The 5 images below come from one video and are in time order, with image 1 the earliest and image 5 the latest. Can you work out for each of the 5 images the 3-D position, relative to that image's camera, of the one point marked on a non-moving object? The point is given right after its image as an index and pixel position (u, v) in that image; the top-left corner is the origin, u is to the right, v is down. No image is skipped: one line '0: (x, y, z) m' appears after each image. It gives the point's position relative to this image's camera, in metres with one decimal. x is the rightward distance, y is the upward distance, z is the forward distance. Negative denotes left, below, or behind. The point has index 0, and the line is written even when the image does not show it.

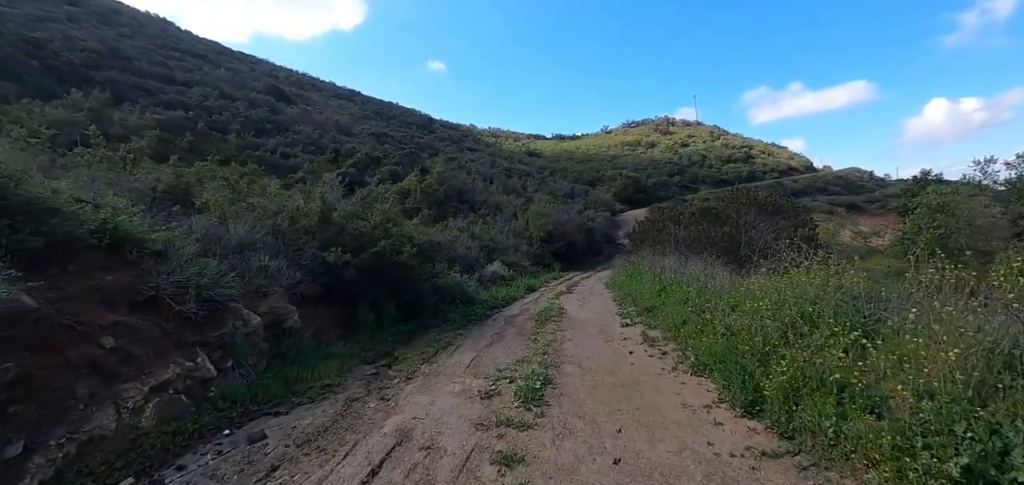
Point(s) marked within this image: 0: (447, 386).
0: (-0.8, -1.7, +5.3) m
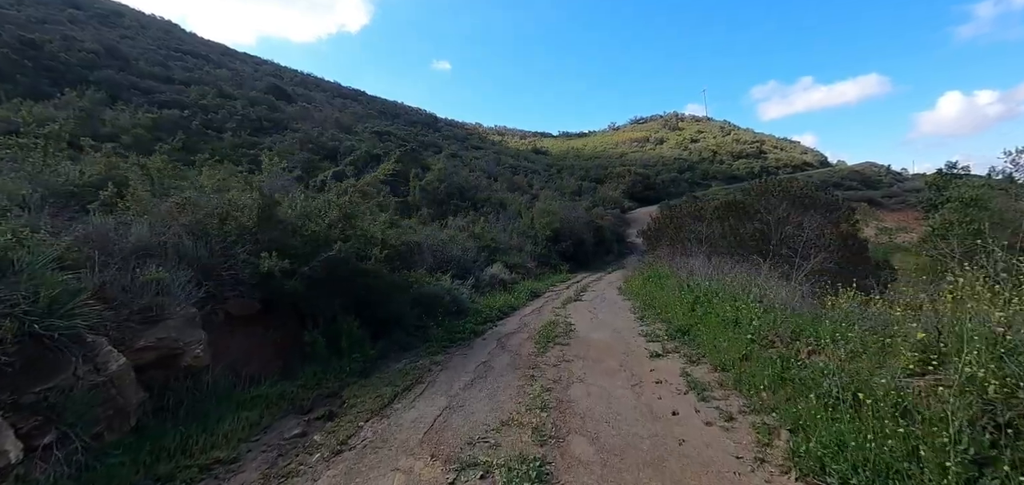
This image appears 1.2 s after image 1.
0: (-1.0, -1.8, +3.3) m
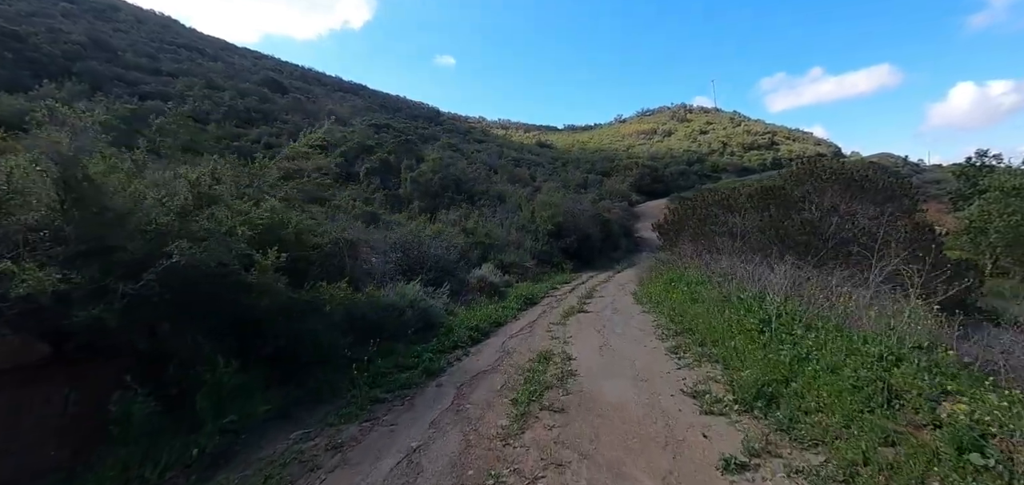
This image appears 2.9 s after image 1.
0: (-1.4, -1.8, +0.5) m
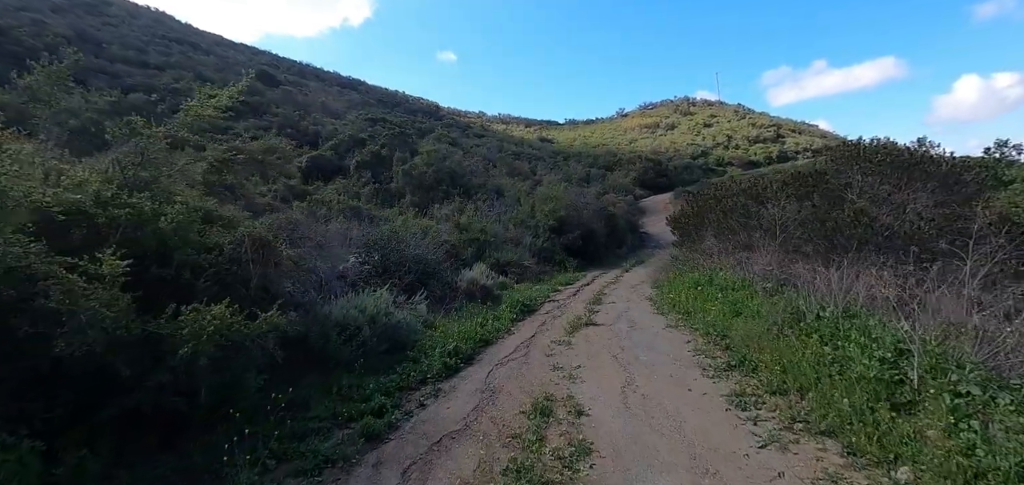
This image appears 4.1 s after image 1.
0: (-1.6, -1.8, -1.5) m
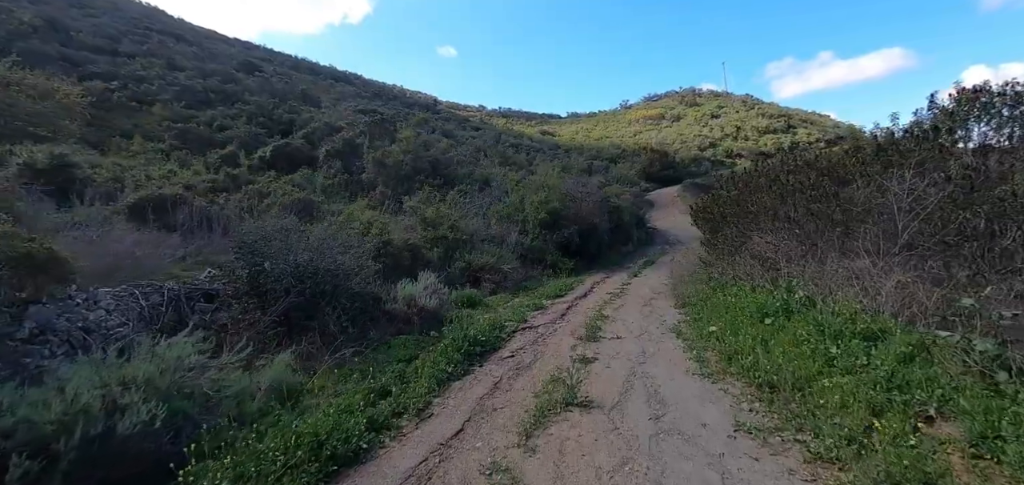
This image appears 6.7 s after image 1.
0: (-2.6, -1.9, -5.4) m
